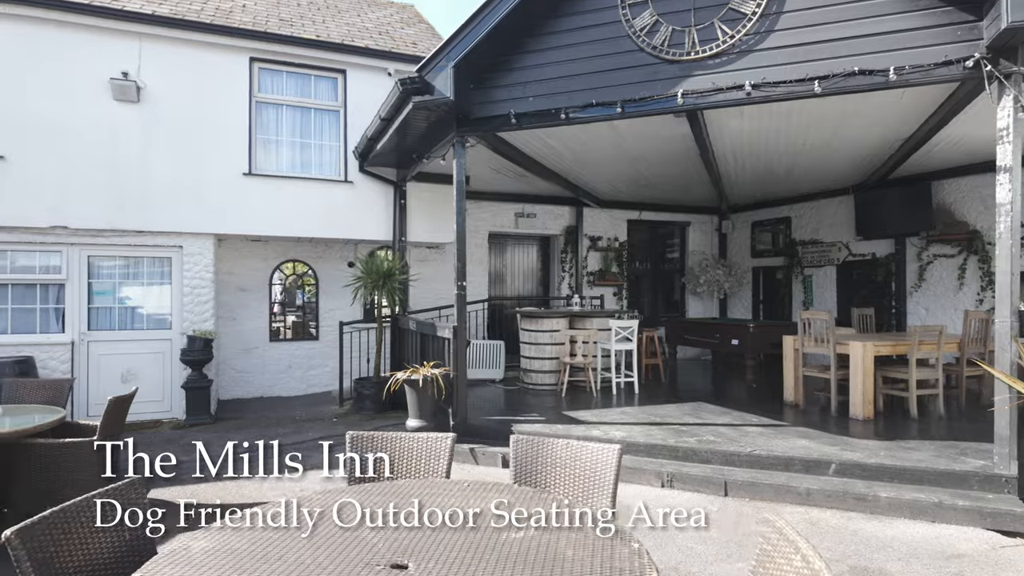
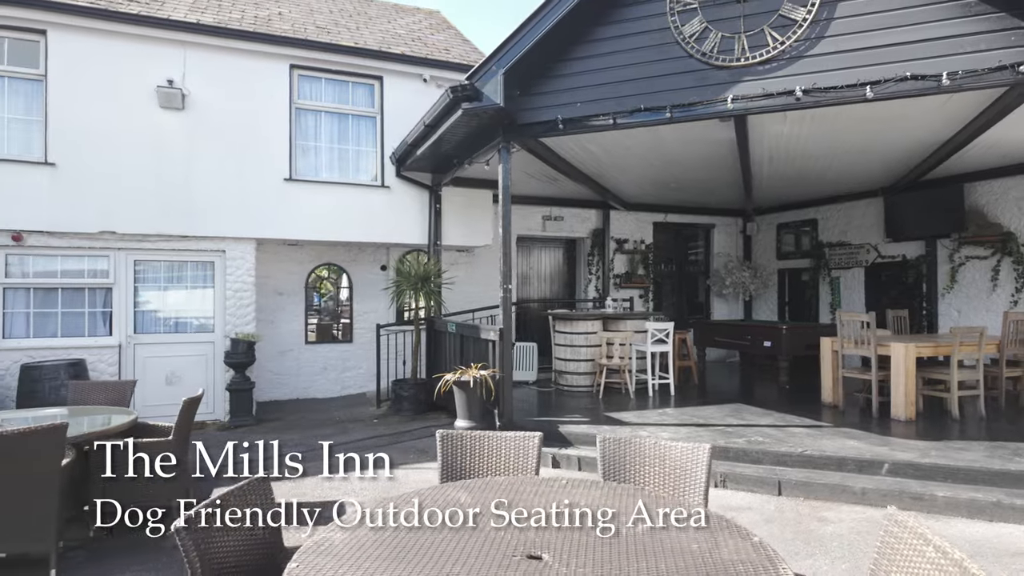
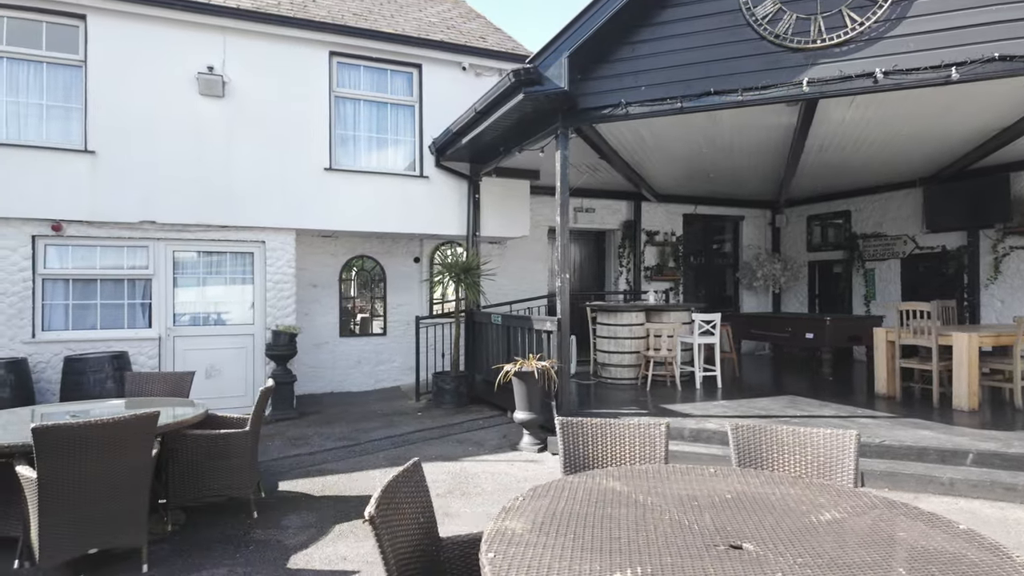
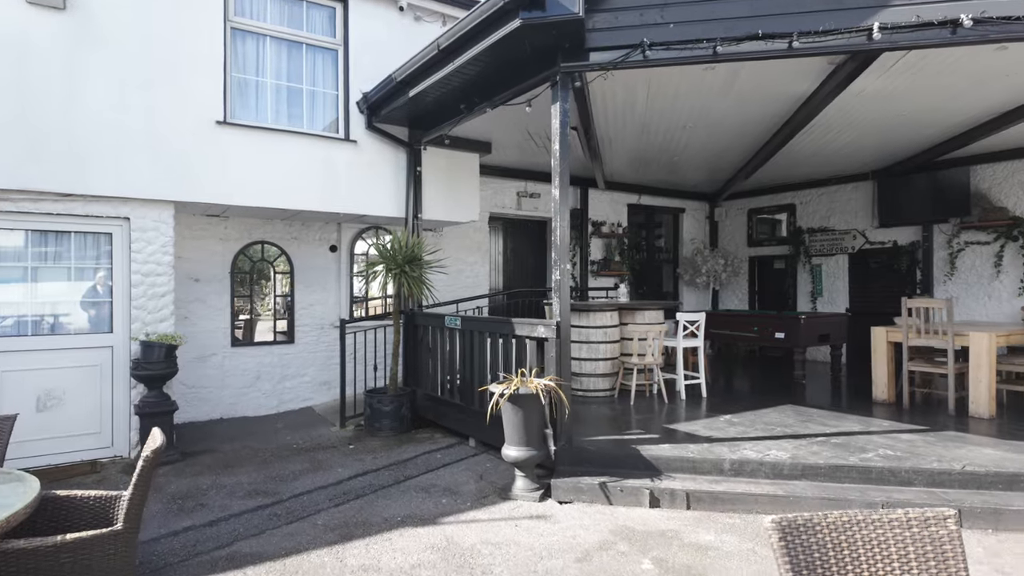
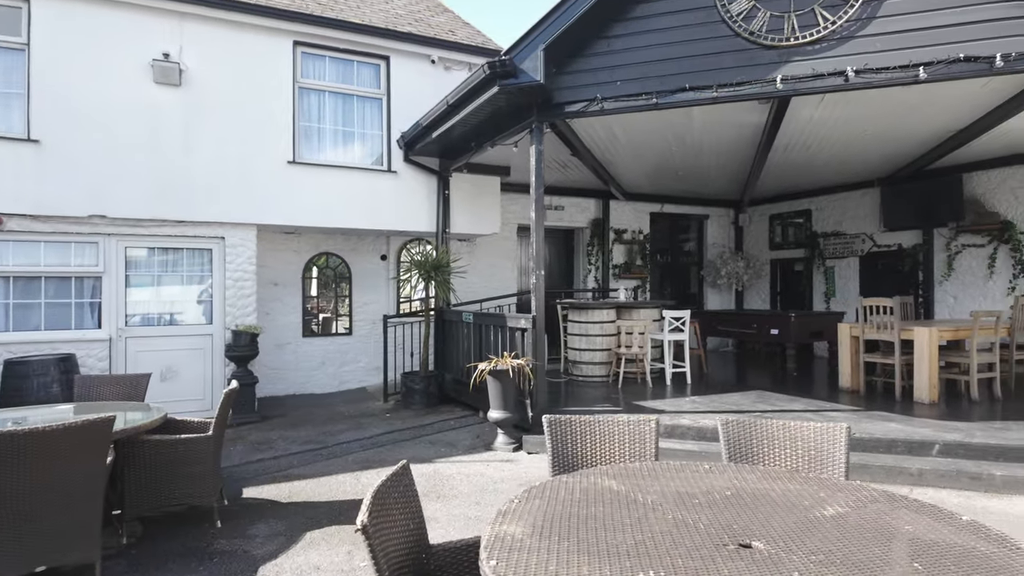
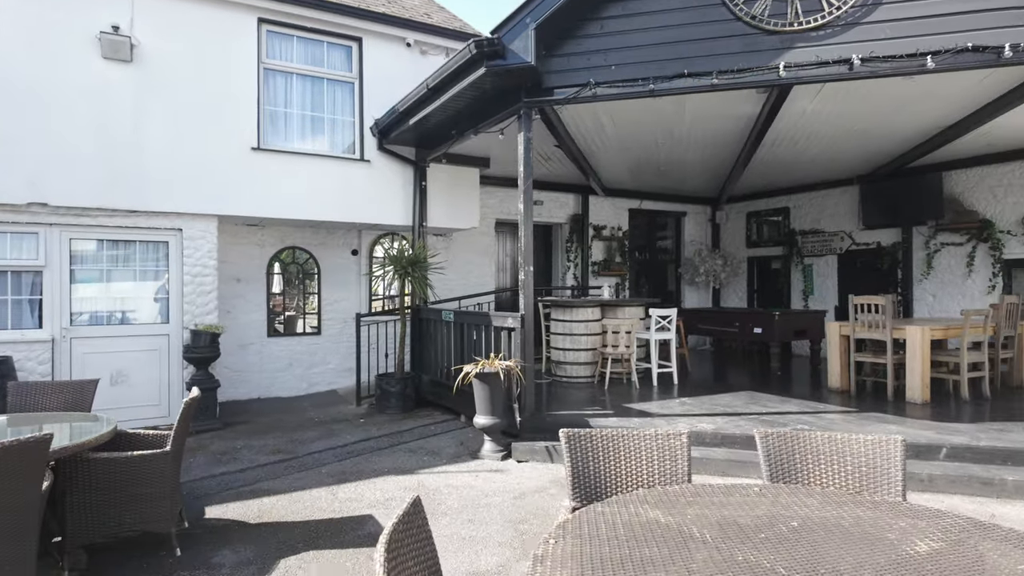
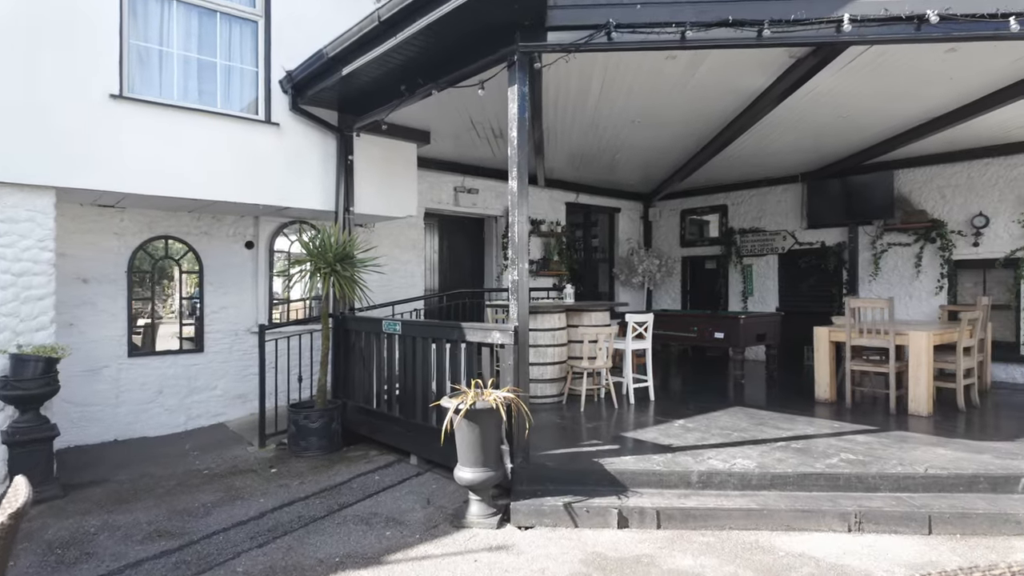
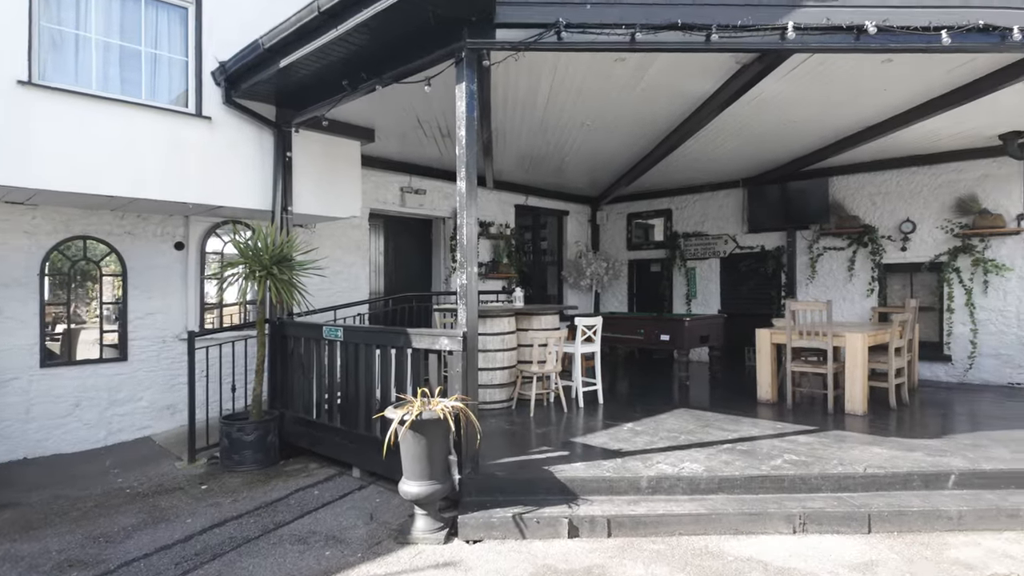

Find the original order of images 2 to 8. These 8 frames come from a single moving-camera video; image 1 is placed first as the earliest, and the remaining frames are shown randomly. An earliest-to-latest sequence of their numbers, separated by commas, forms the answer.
2, 3, 5, 6, 4, 7, 8
